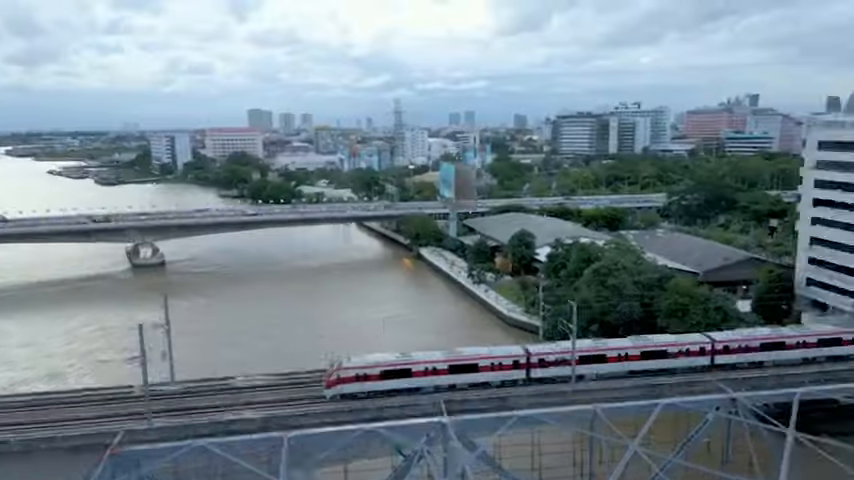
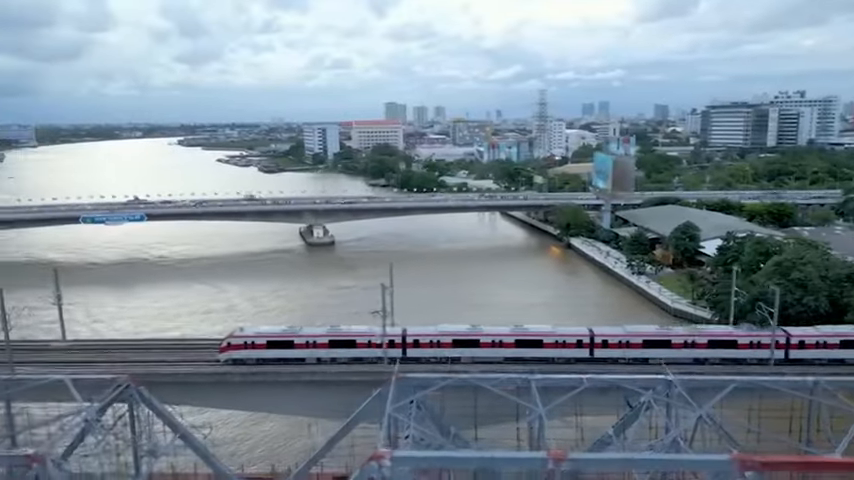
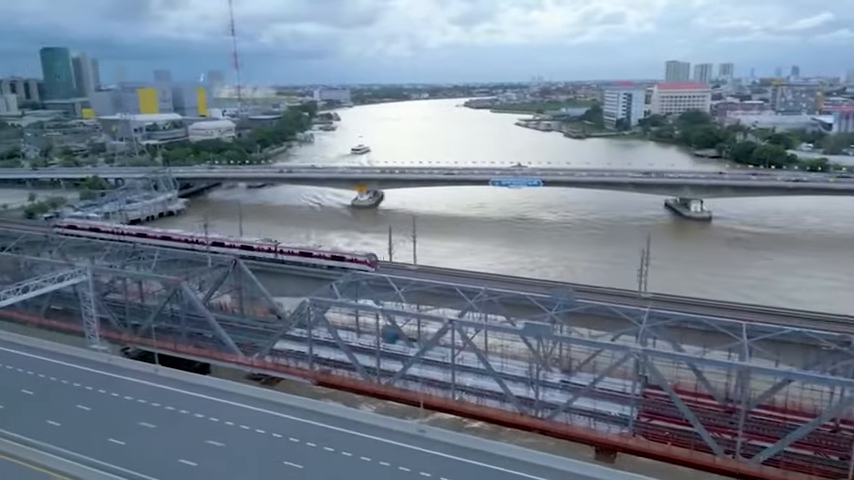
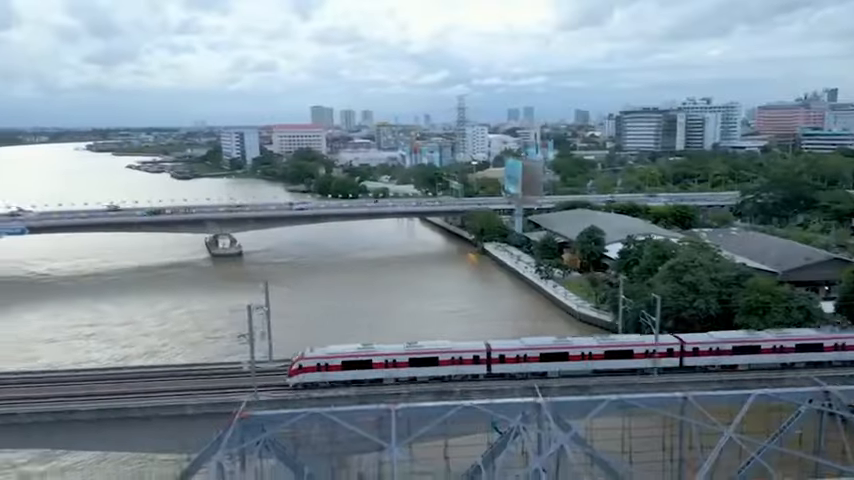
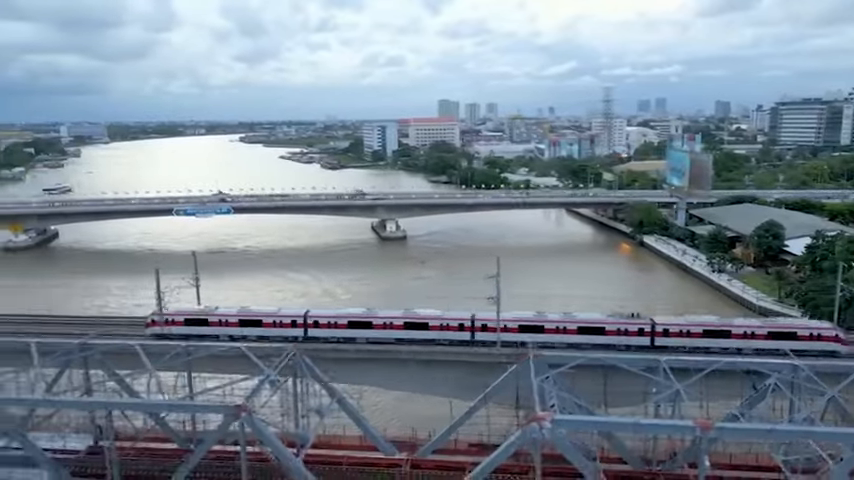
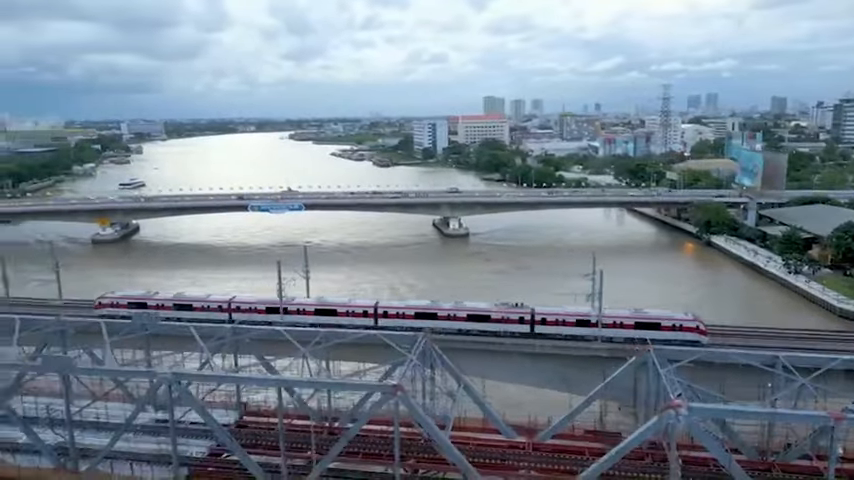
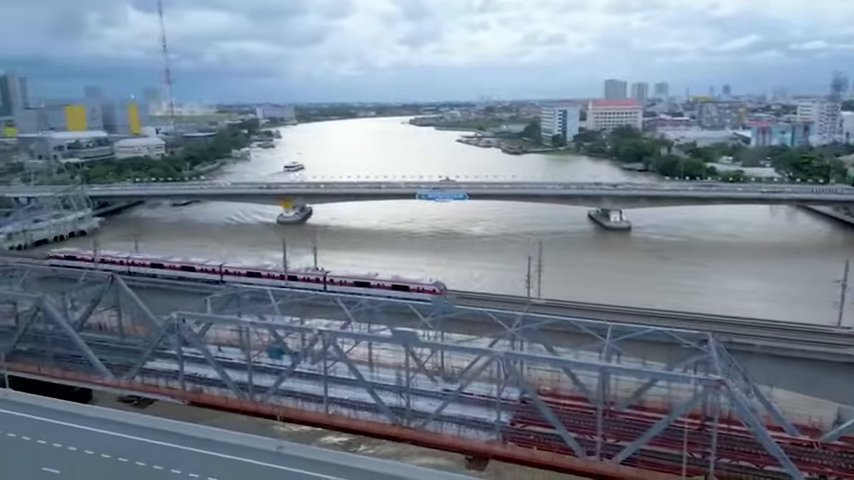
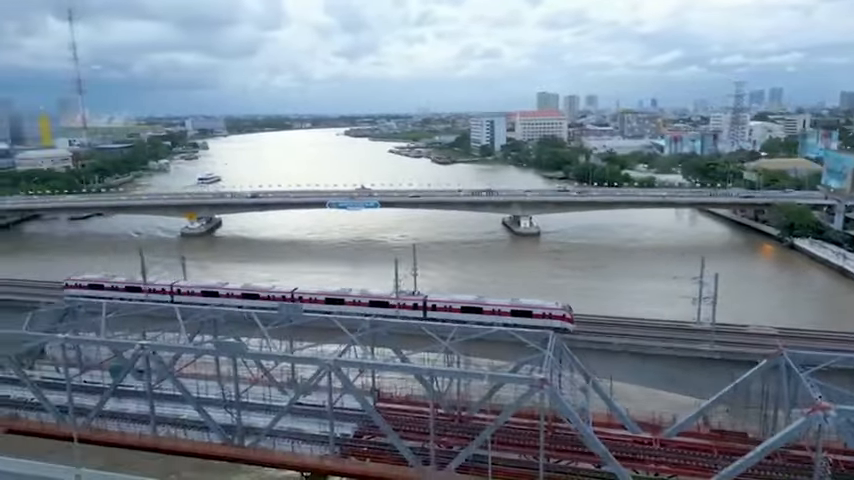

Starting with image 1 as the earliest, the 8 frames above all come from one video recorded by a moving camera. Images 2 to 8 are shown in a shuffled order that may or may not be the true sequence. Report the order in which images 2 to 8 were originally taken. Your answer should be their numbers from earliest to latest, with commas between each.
4, 2, 5, 6, 8, 7, 3
